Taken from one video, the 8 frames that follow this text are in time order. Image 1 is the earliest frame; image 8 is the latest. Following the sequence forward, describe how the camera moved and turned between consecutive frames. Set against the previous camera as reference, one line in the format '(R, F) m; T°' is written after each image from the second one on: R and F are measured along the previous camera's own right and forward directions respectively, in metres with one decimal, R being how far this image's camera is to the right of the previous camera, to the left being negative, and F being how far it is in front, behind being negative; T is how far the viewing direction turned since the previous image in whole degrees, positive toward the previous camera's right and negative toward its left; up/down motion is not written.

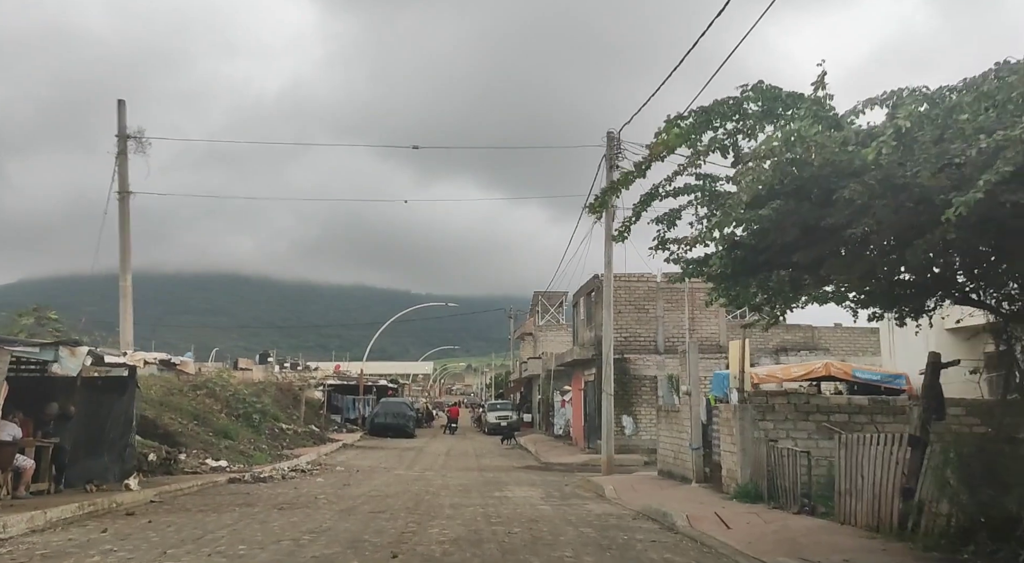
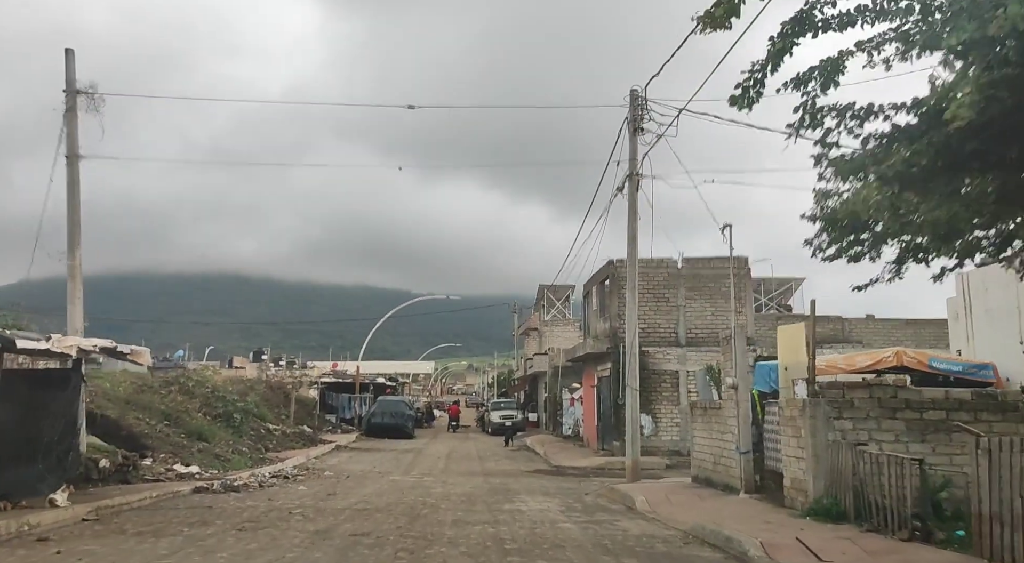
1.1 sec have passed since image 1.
(-0.2, +2.6) m; 0°
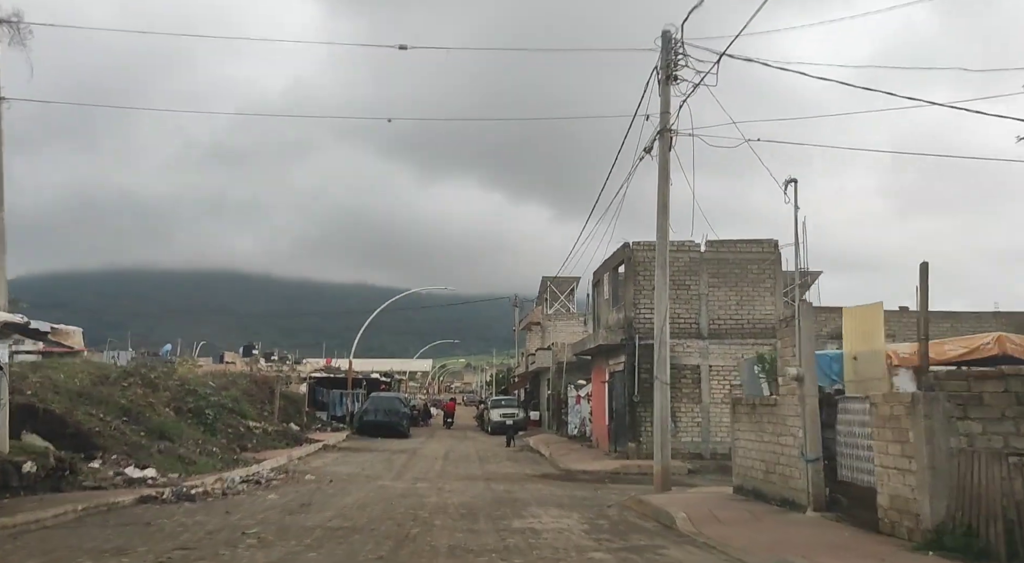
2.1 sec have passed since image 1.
(-0.2, +2.7) m; 0°
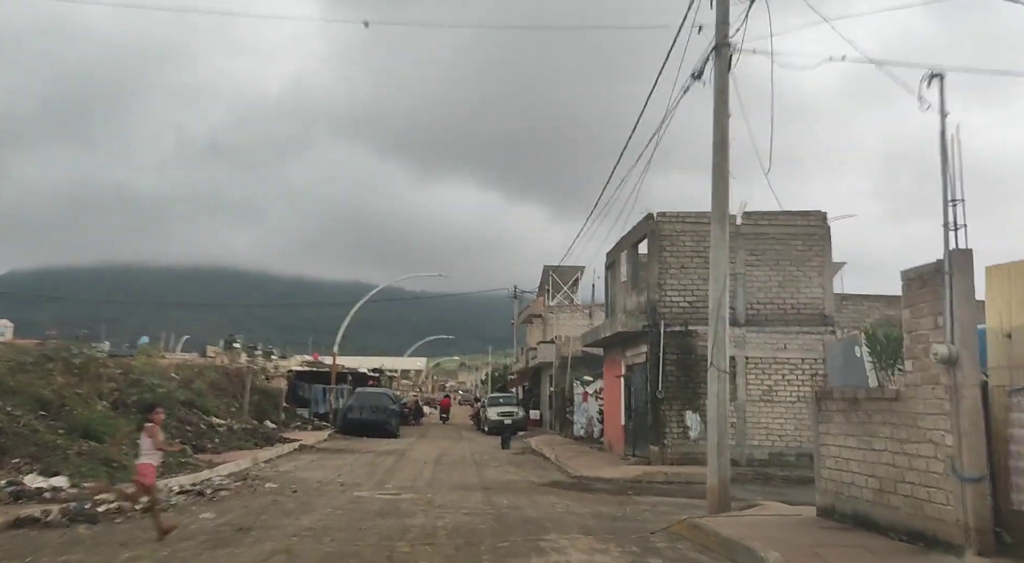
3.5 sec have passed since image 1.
(-0.2, +3.6) m; 0°
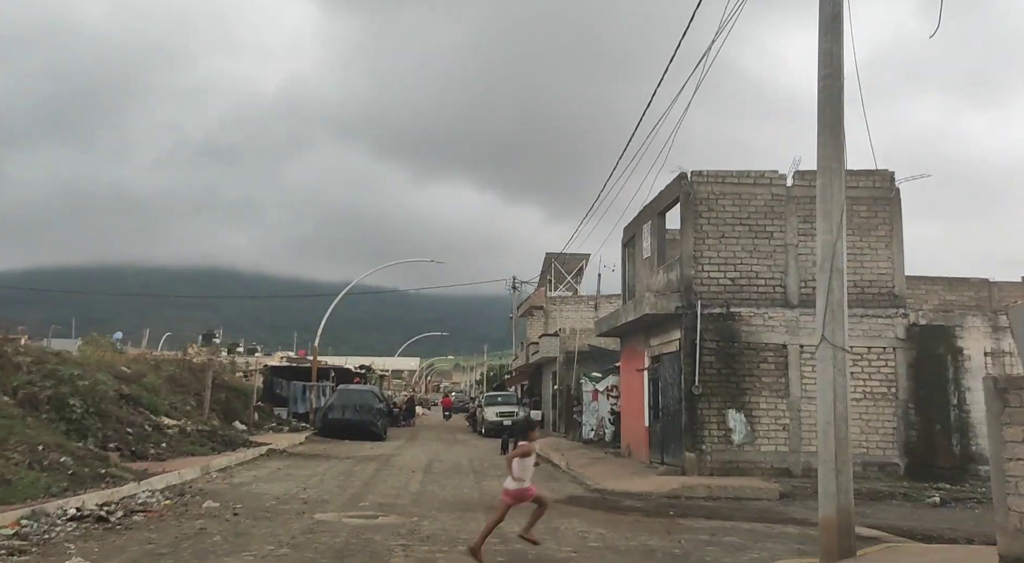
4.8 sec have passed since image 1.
(-0.2, +3.8) m; 0°
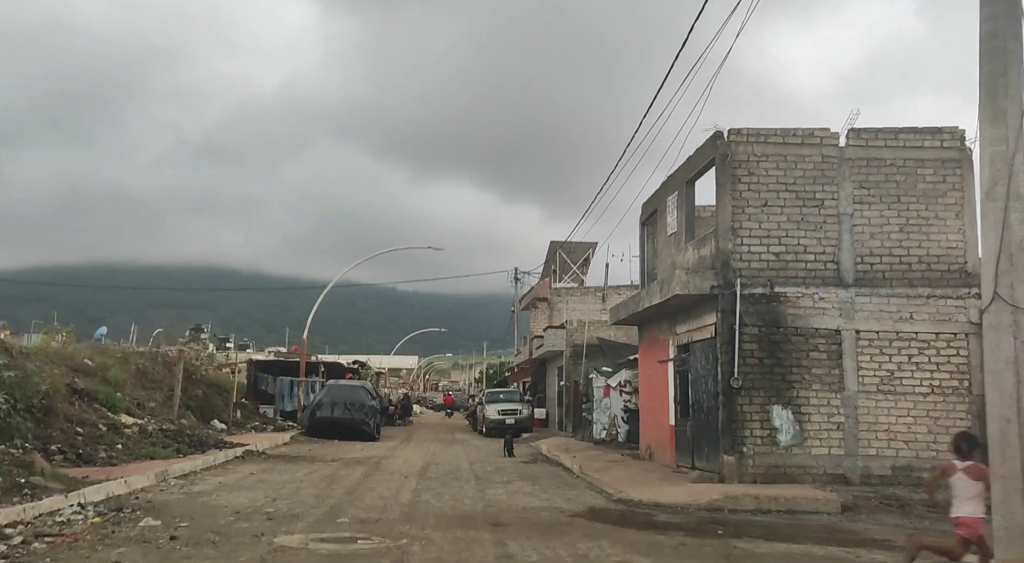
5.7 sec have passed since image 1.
(-0.2, +2.6) m; 0°
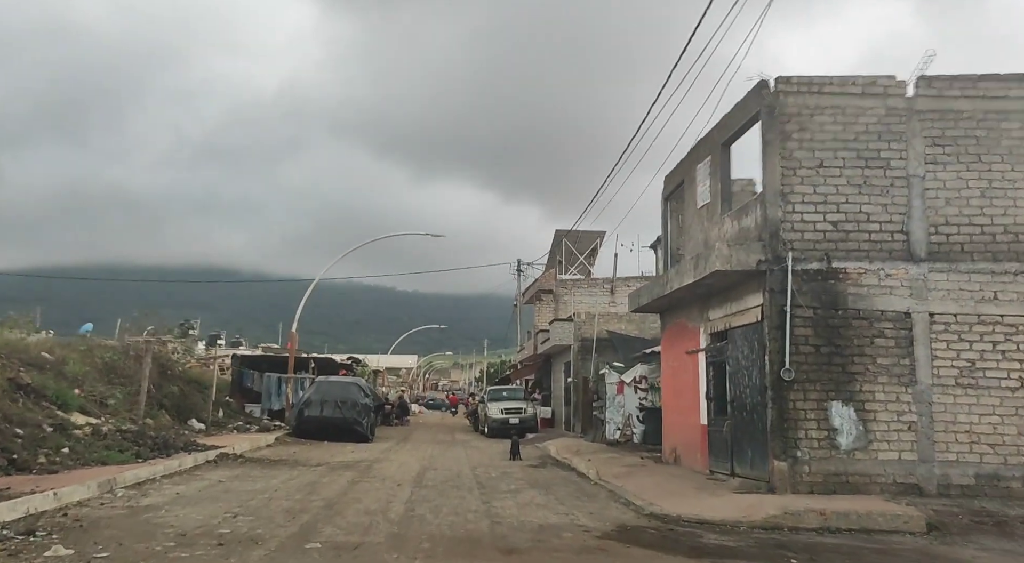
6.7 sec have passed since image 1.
(-0.2, +2.4) m; 0°
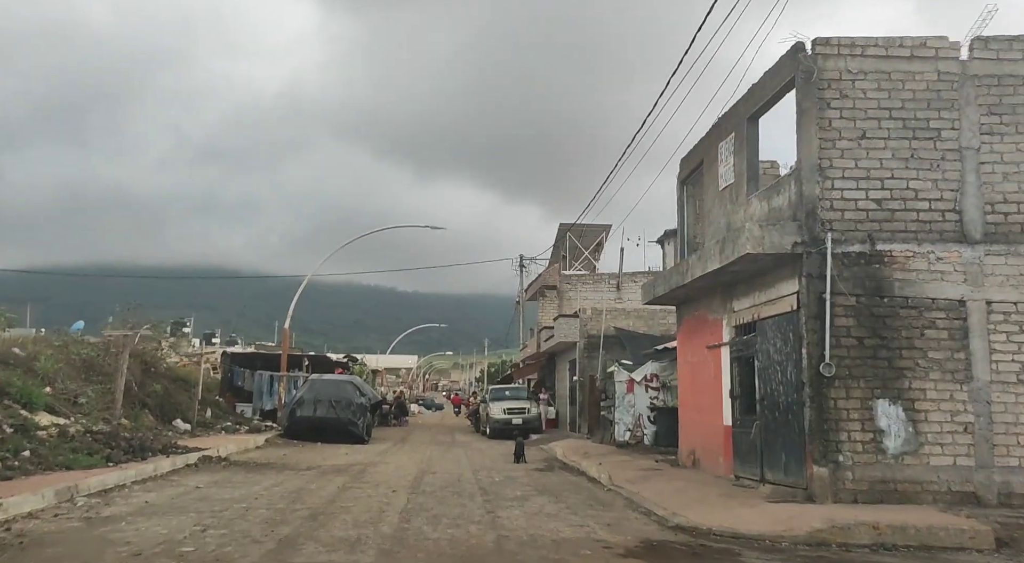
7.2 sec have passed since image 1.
(-0.1, +1.4) m; 0°
